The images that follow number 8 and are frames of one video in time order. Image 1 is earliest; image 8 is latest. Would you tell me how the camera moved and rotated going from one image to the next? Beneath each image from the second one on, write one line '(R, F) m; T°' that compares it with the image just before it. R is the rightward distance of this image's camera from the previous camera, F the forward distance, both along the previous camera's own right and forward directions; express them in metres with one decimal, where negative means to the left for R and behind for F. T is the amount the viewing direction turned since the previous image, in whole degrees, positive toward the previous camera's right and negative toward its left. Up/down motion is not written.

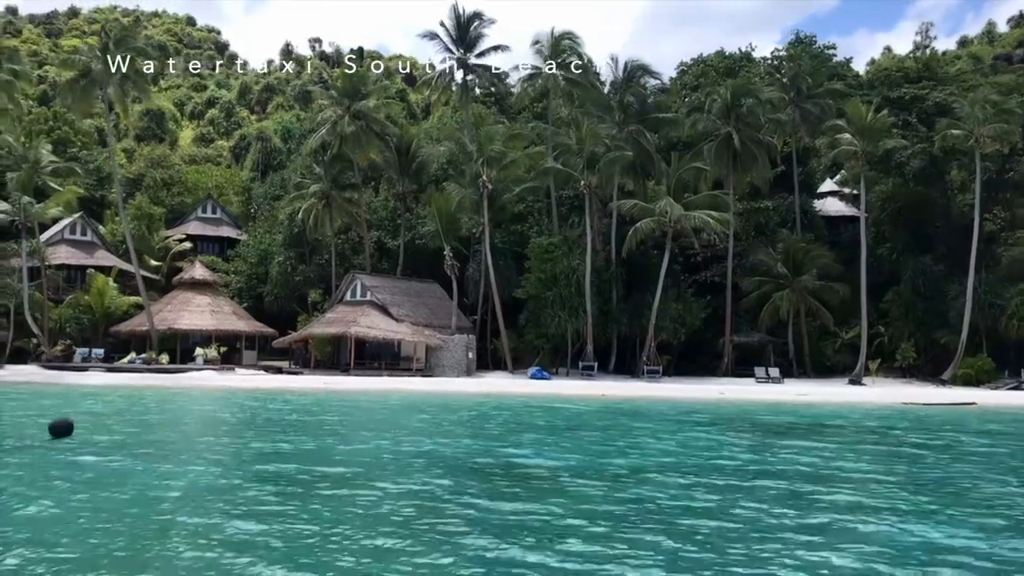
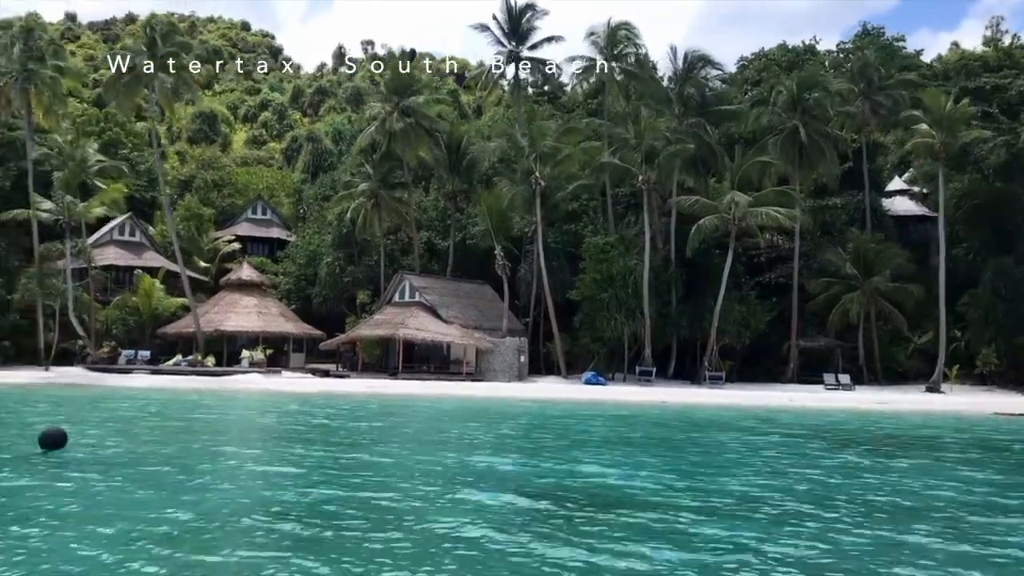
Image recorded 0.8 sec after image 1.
(0.0, +1.5) m; -3°
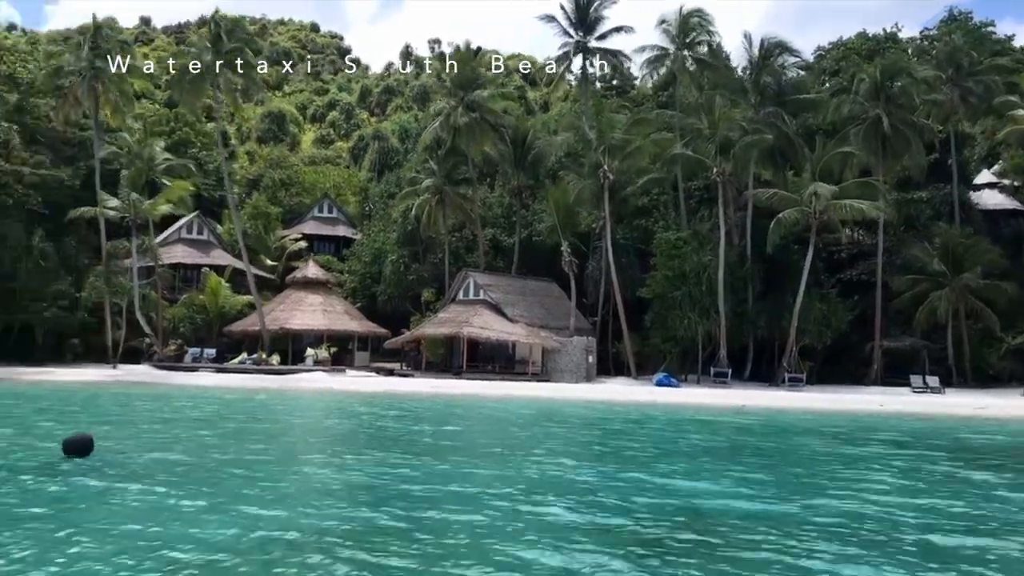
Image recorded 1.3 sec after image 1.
(0.0, +1.0) m; -4°
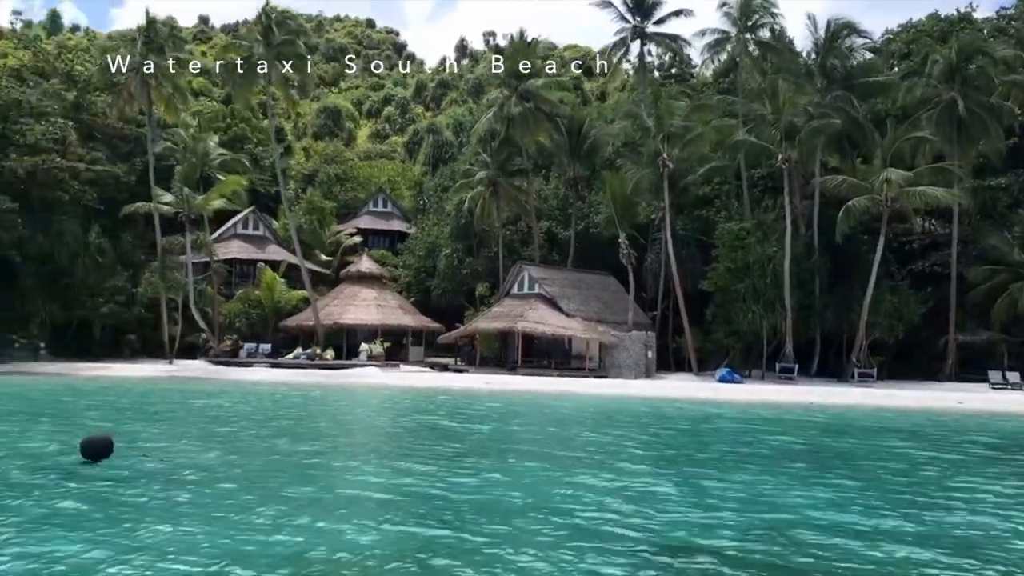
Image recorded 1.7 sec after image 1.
(0.0, +0.8) m; -3°
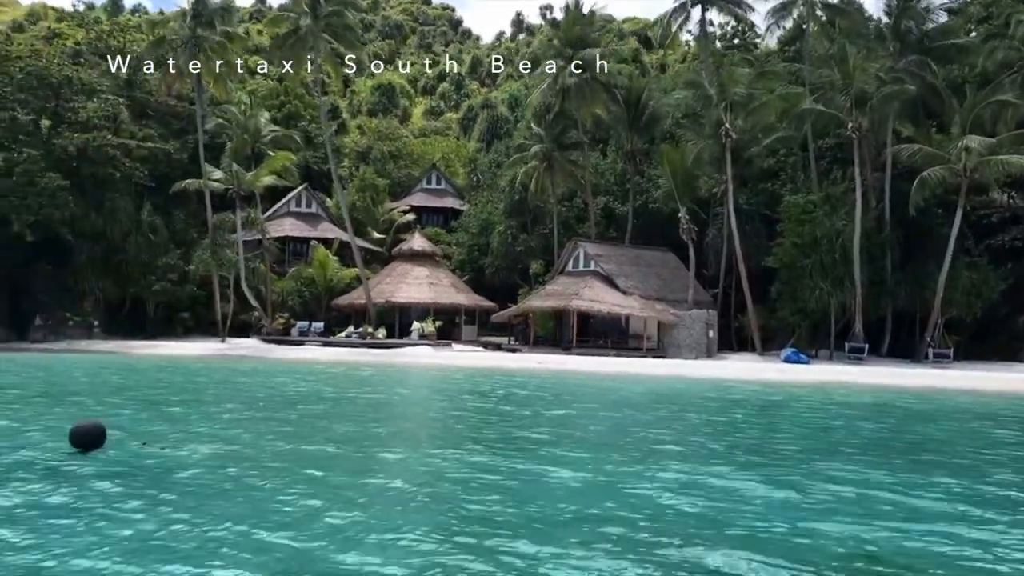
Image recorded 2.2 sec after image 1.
(+0.1, +0.9) m; -4°
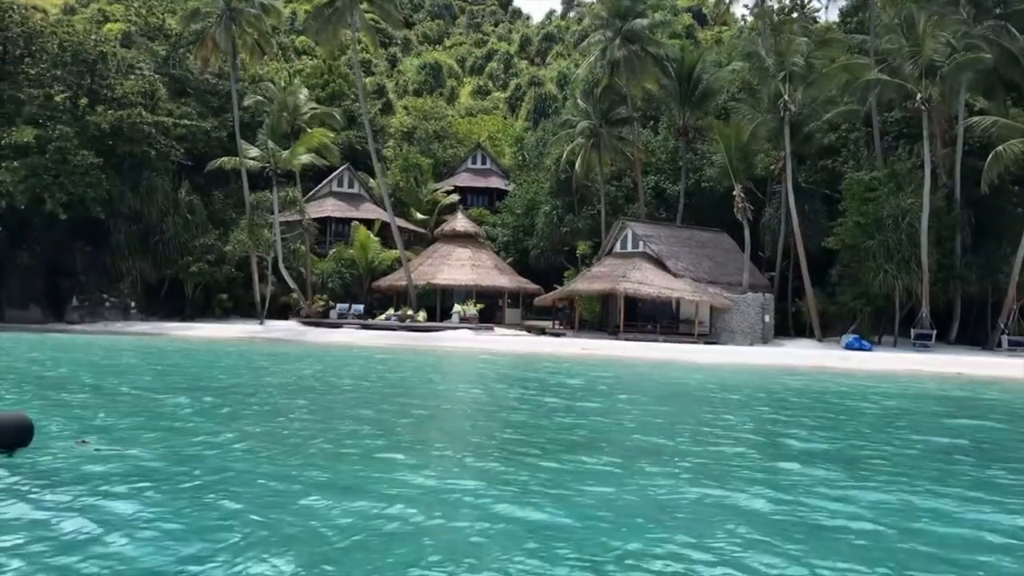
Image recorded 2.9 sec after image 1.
(+0.2, +1.2) m; -3°
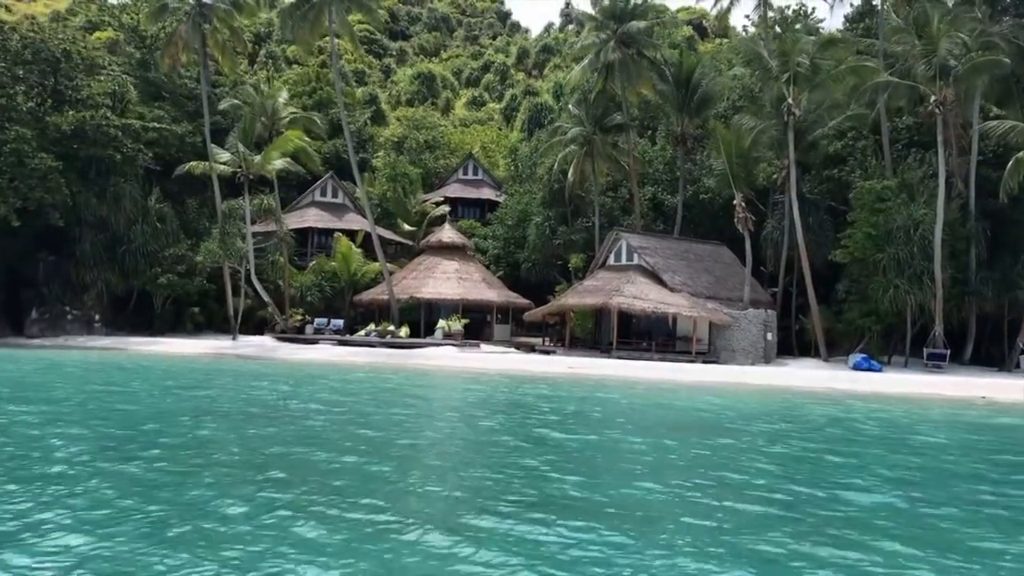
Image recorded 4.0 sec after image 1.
(+0.4, +1.8) m; 0°
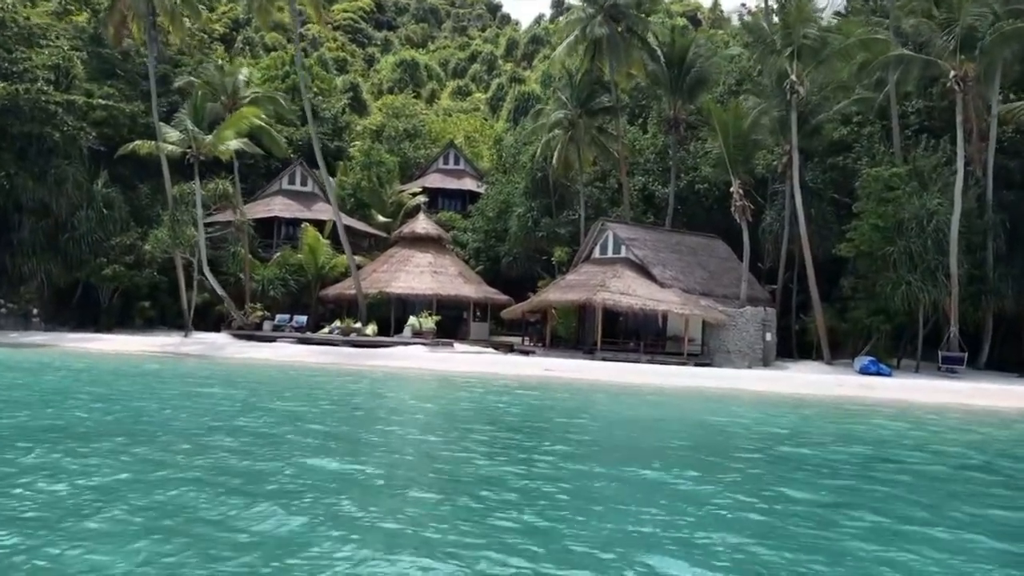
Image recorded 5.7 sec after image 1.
(+0.4, +2.4) m; 0°
